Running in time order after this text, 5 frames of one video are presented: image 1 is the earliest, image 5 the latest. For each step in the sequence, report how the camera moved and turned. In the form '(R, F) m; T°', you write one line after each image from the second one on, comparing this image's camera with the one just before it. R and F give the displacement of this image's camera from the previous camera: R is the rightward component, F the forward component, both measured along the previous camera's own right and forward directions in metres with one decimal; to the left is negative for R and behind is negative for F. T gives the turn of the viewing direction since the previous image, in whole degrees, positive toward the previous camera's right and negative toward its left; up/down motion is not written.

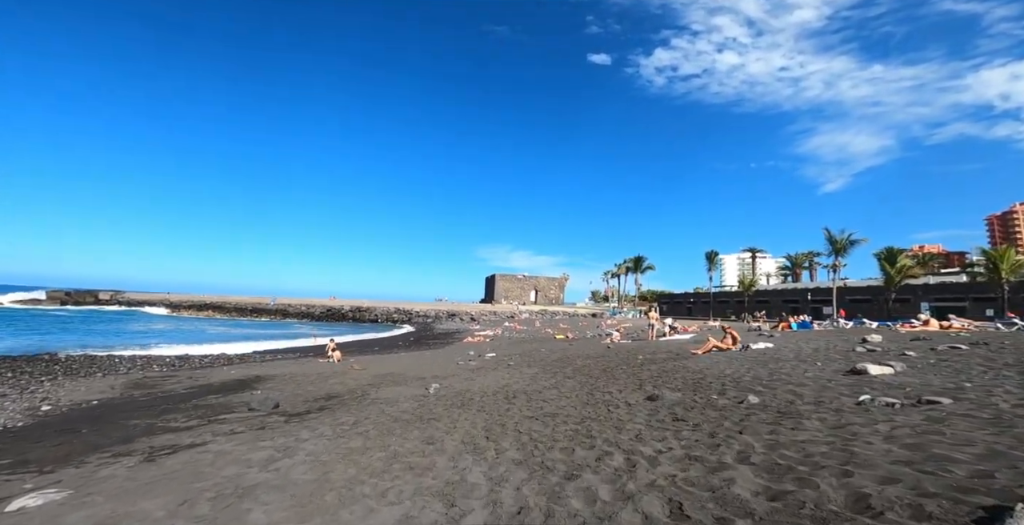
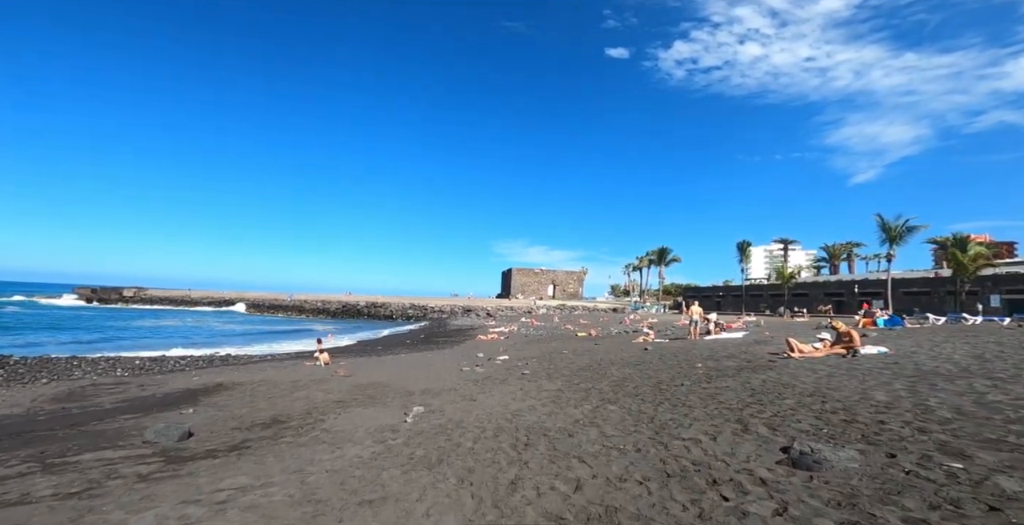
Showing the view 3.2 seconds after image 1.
(+0.1, +4.3) m; -2°
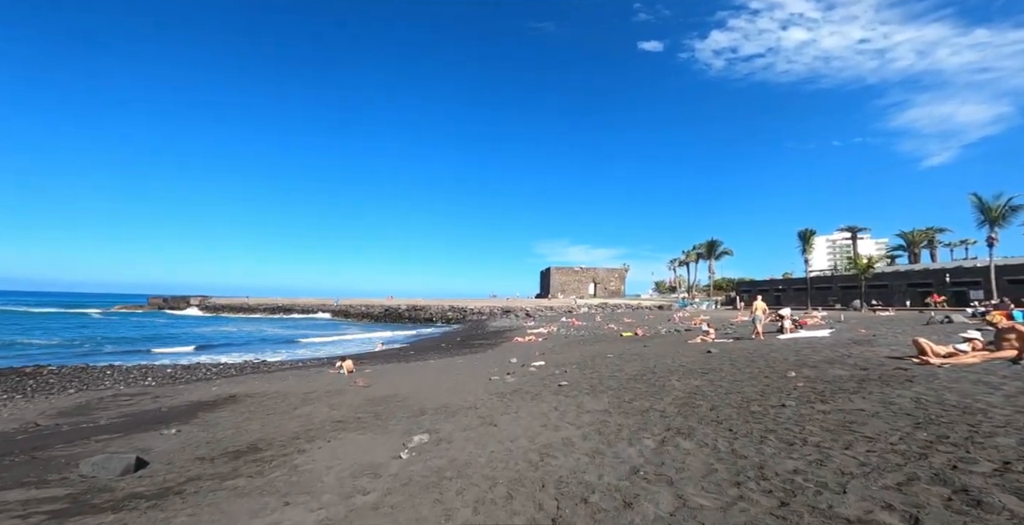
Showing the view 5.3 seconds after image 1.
(+0.3, +2.5) m; -5°
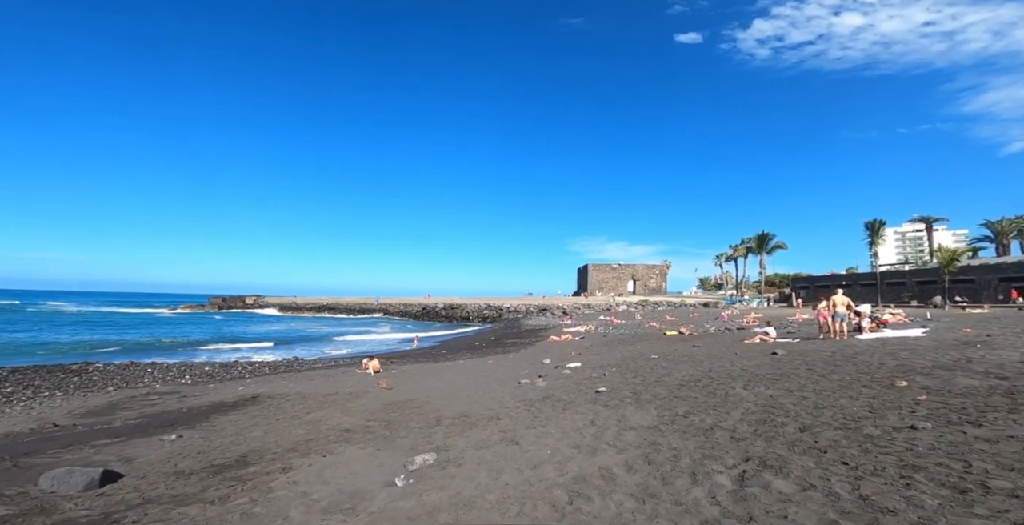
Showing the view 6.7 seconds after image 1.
(+0.2, +1.6) m; -5°
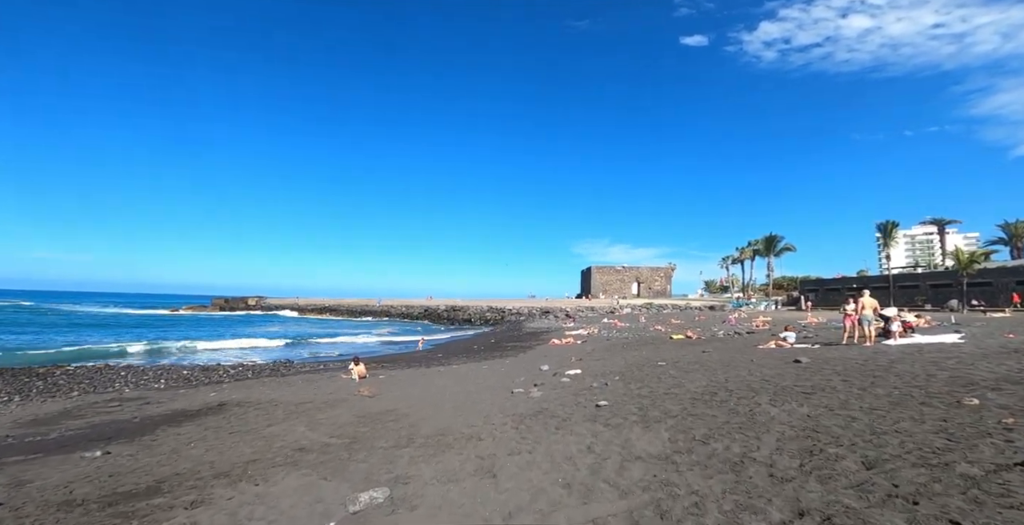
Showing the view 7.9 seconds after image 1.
(+0.3, +1.4) m; 0°
